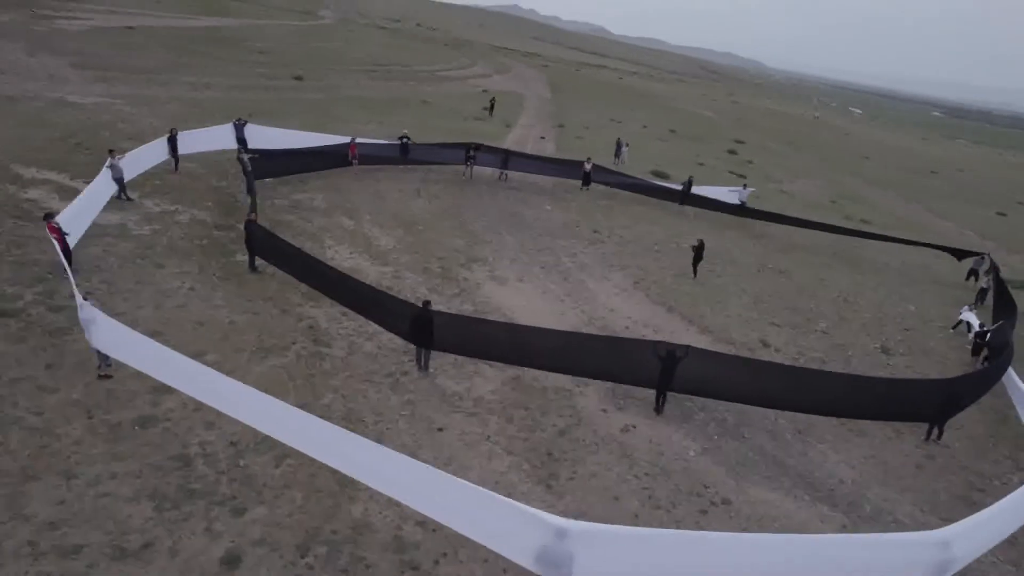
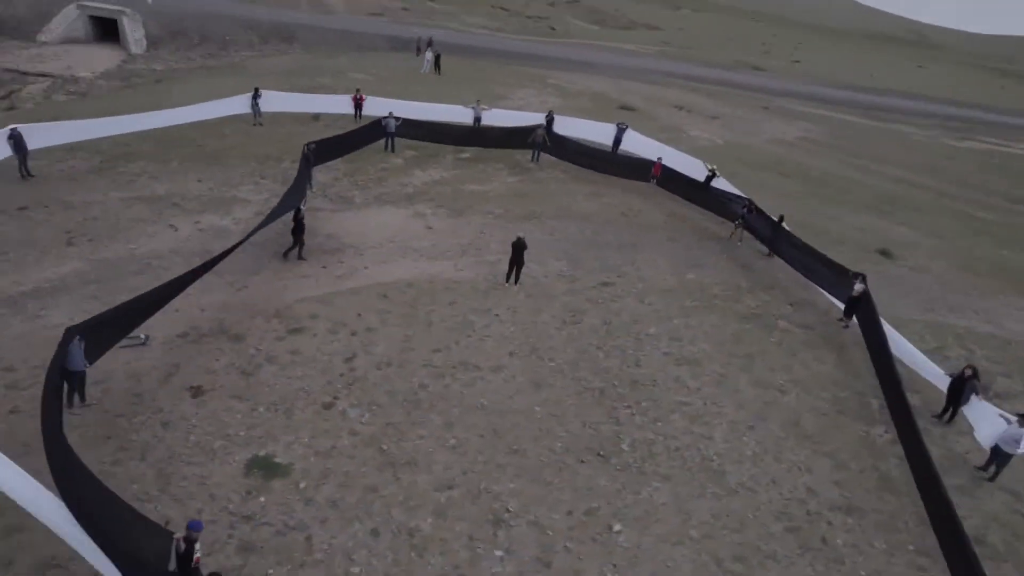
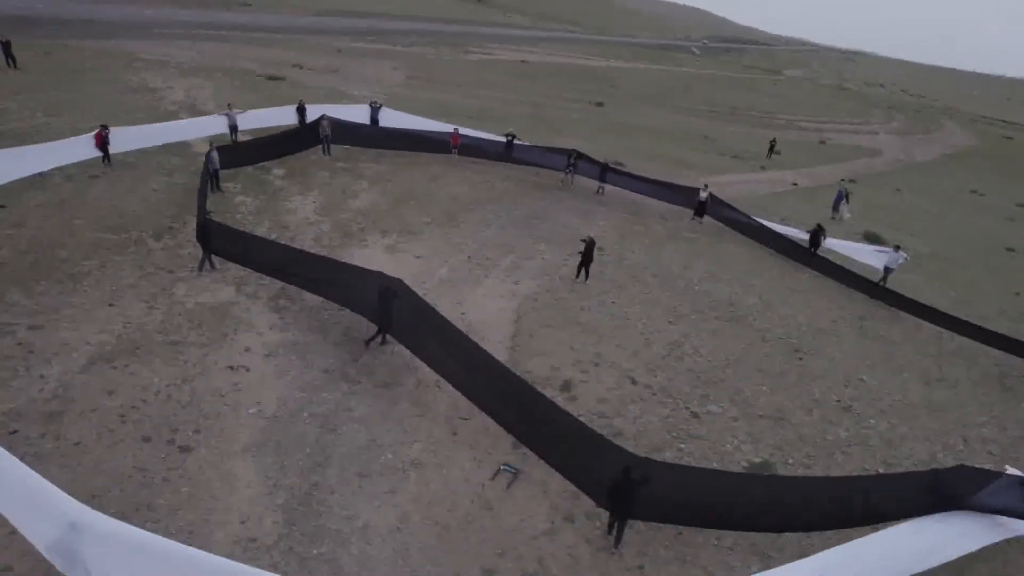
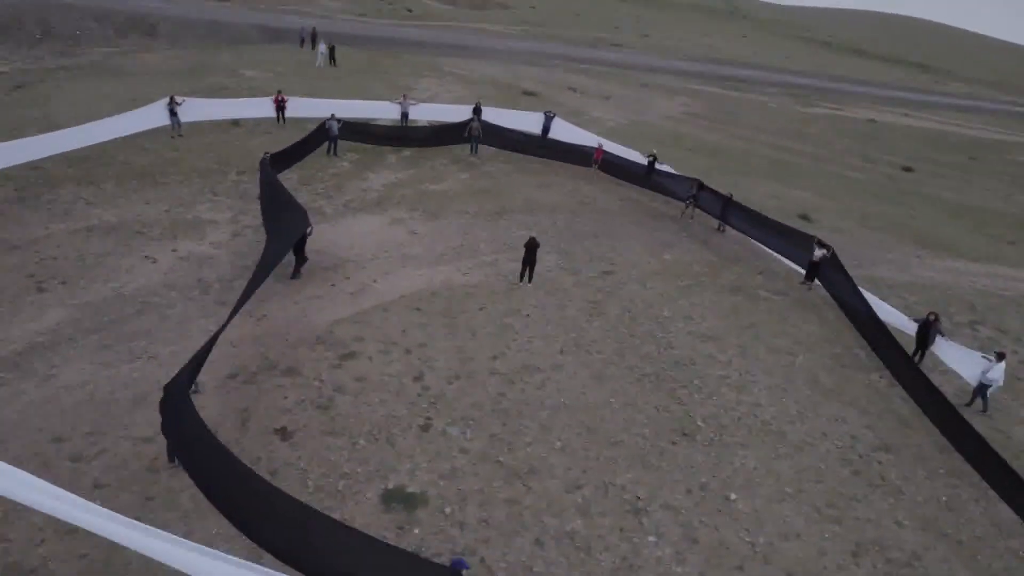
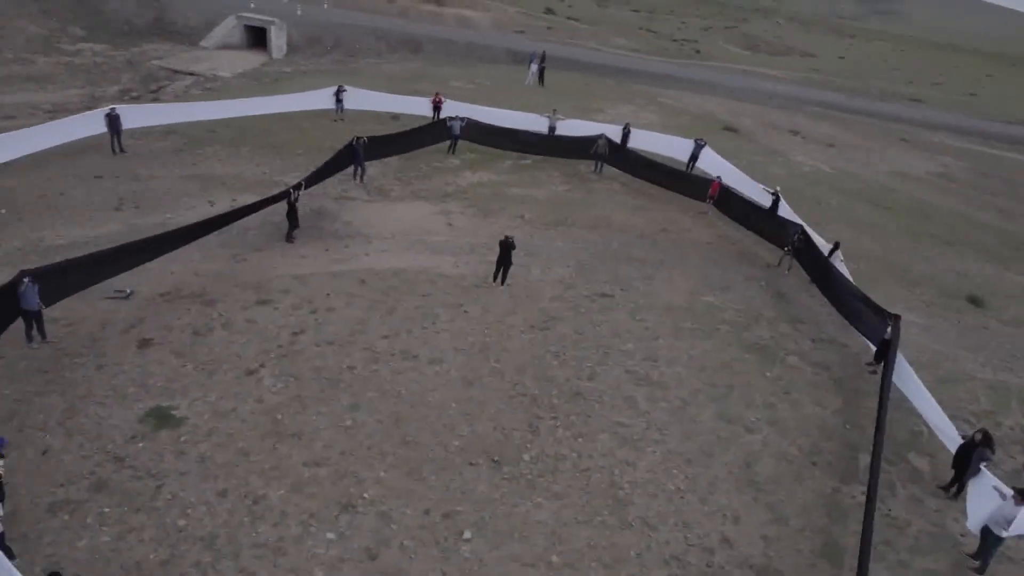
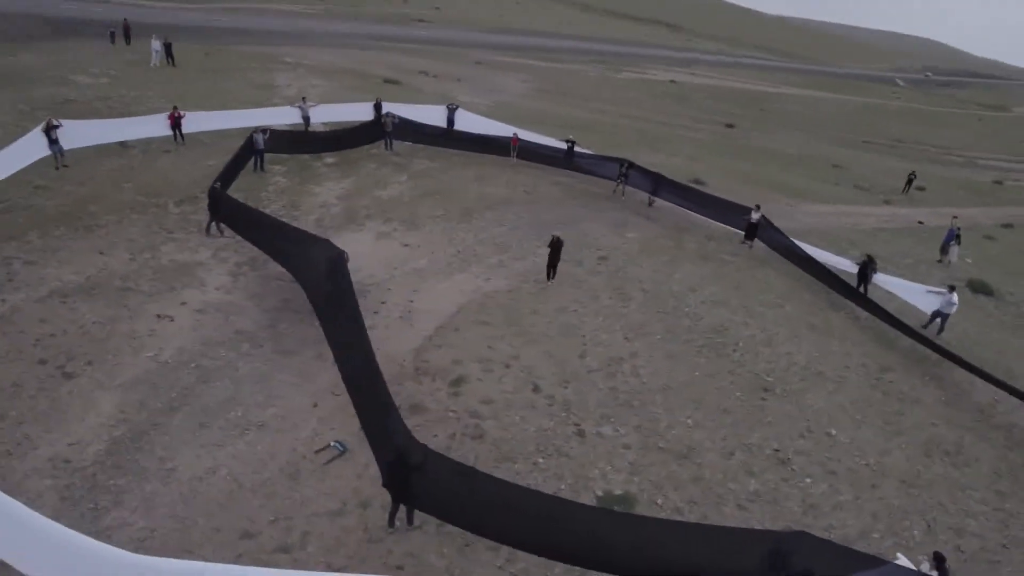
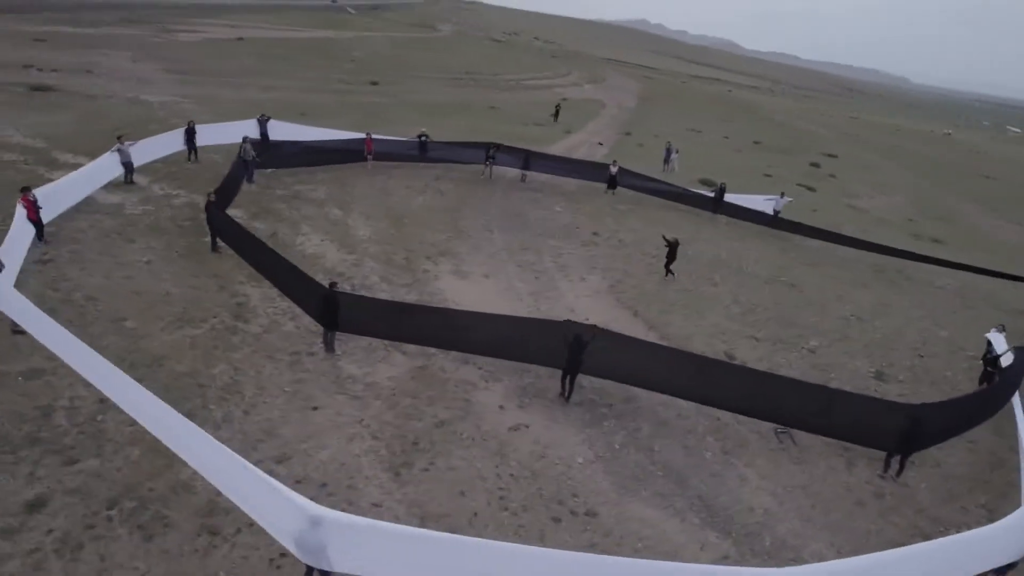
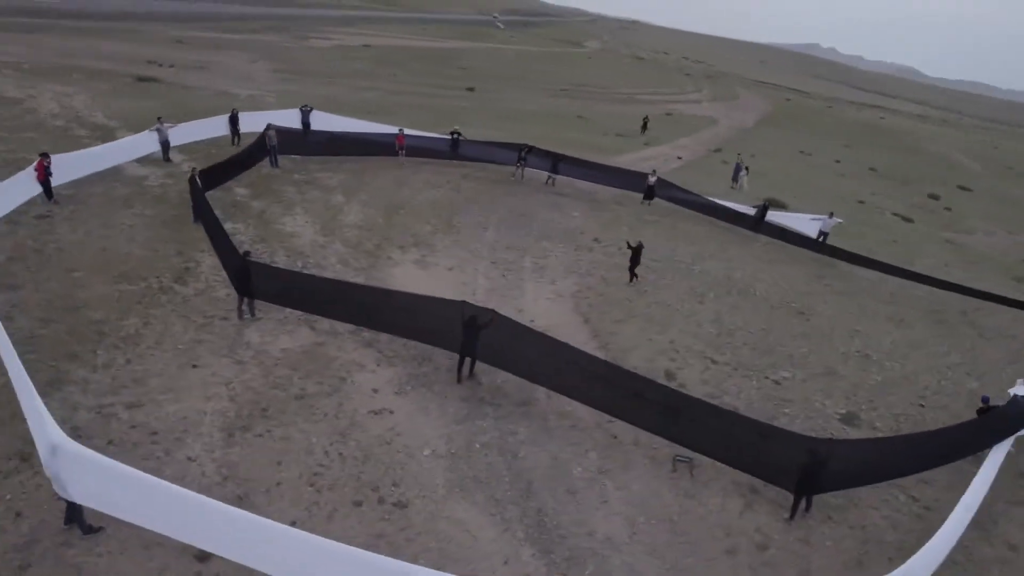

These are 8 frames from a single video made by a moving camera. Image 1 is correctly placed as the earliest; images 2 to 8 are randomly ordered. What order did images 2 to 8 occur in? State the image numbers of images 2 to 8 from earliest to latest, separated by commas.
7, 8, 3, 6, 4, 2, 5
